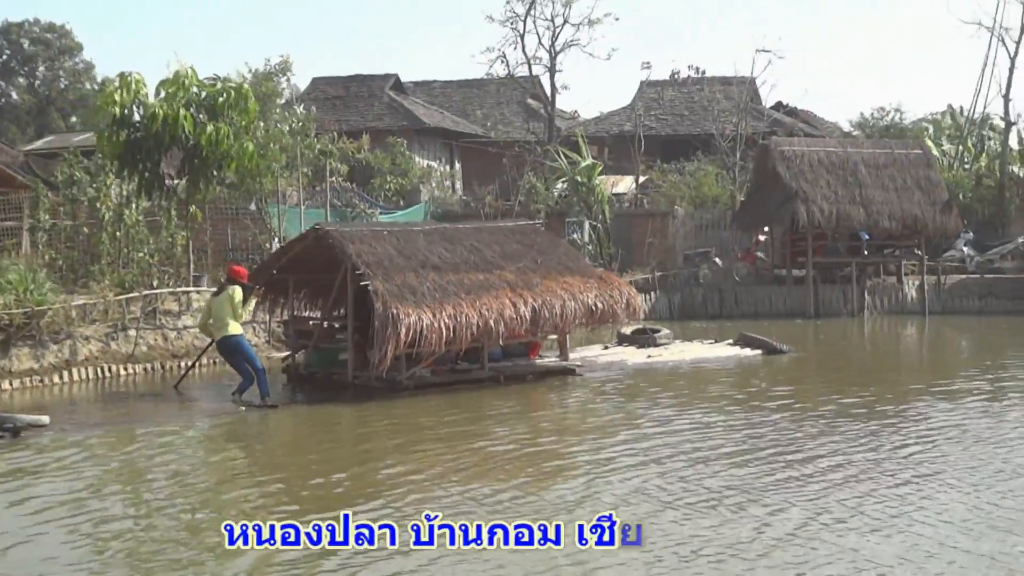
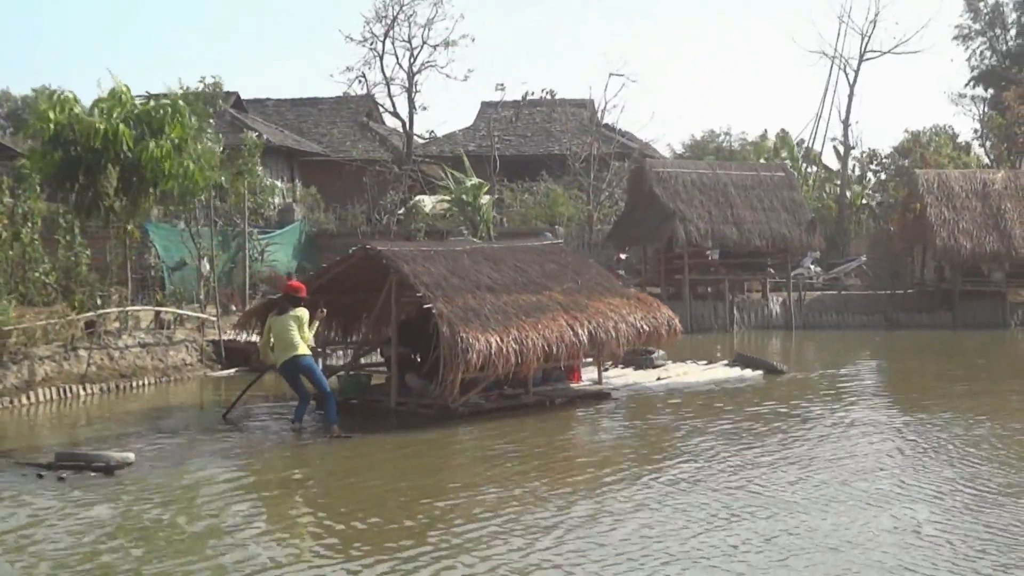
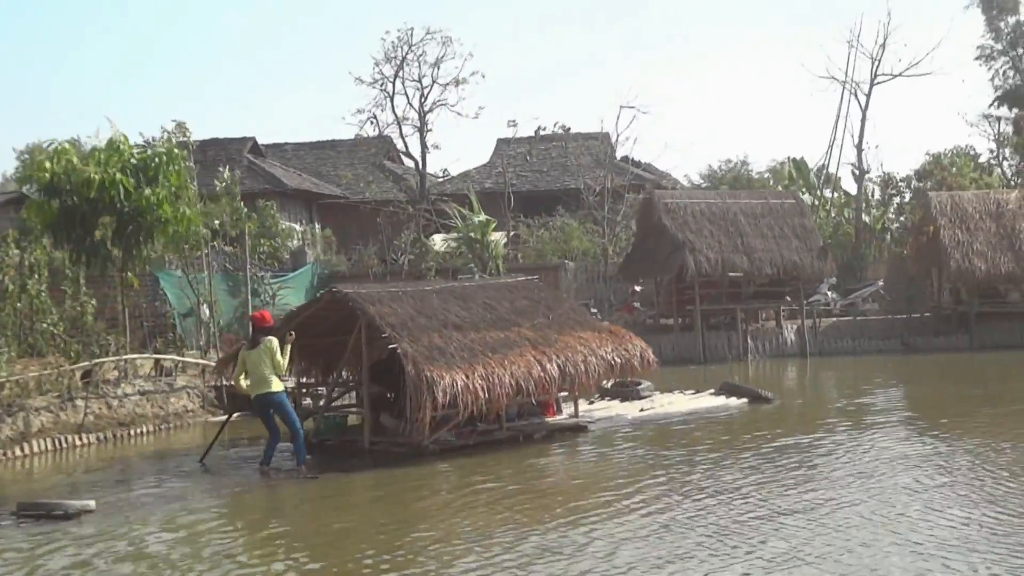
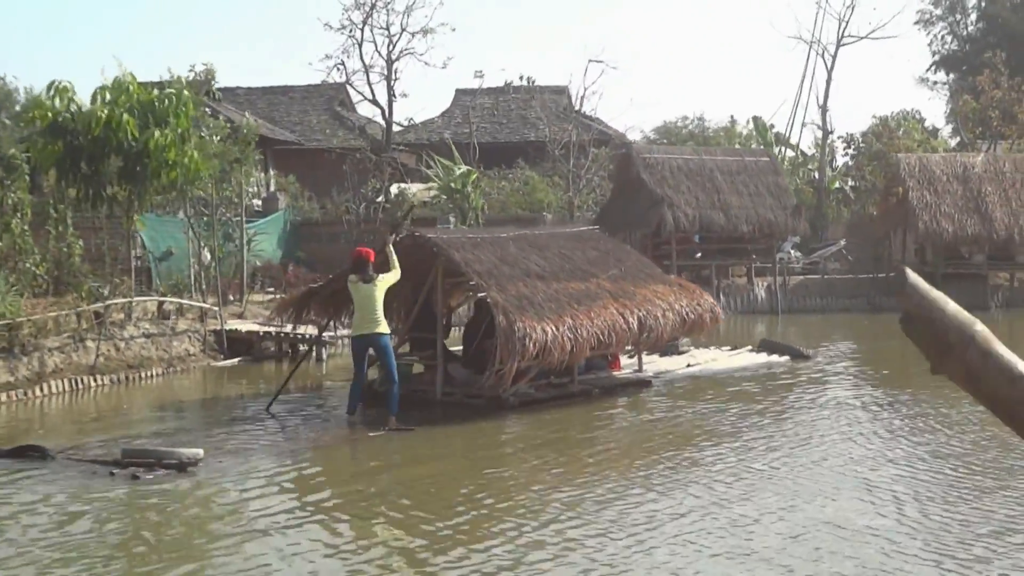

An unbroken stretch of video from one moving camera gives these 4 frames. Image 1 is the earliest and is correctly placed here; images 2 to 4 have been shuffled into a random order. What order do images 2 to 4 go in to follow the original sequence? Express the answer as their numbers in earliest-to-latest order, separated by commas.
3, 2, 4
